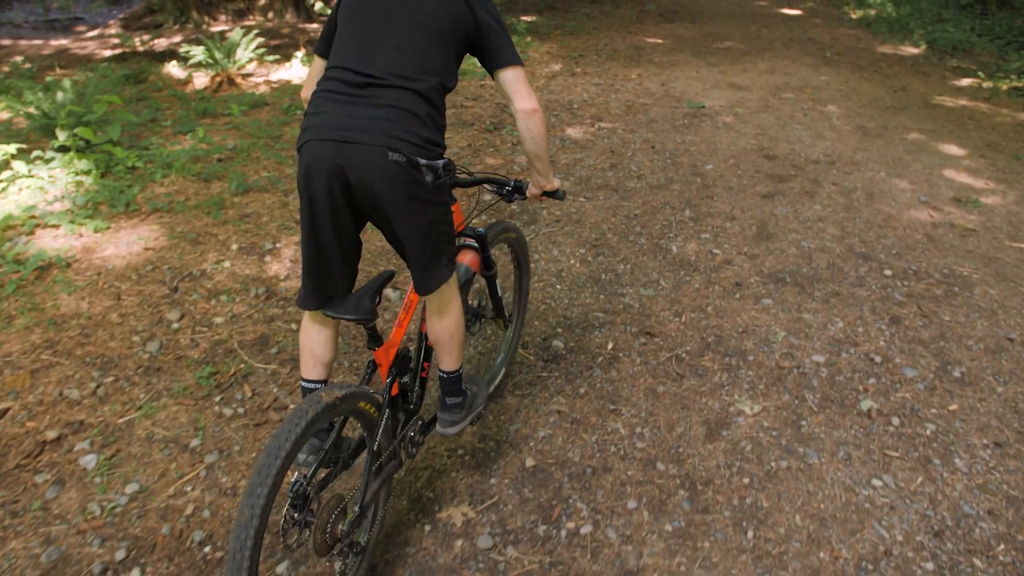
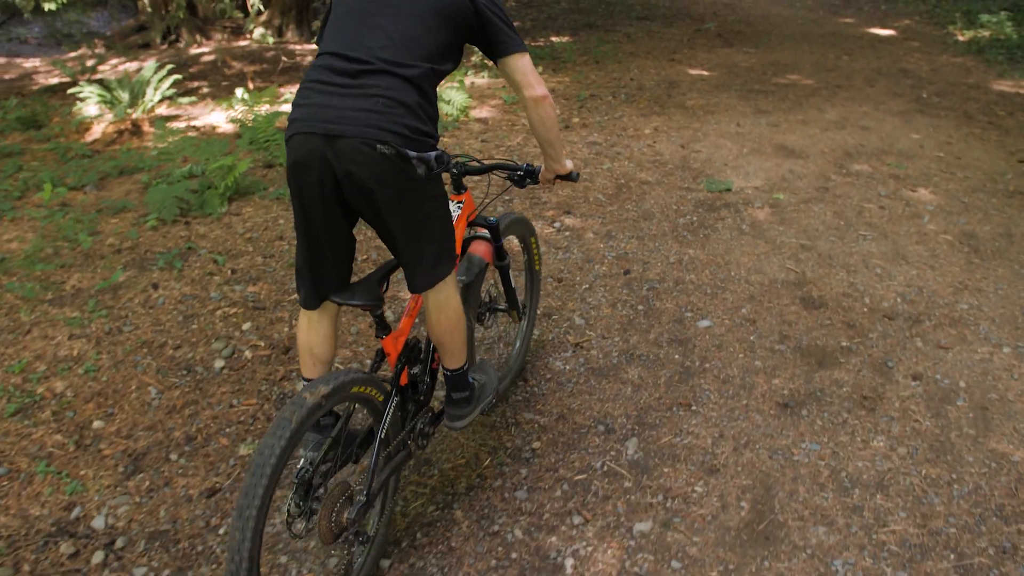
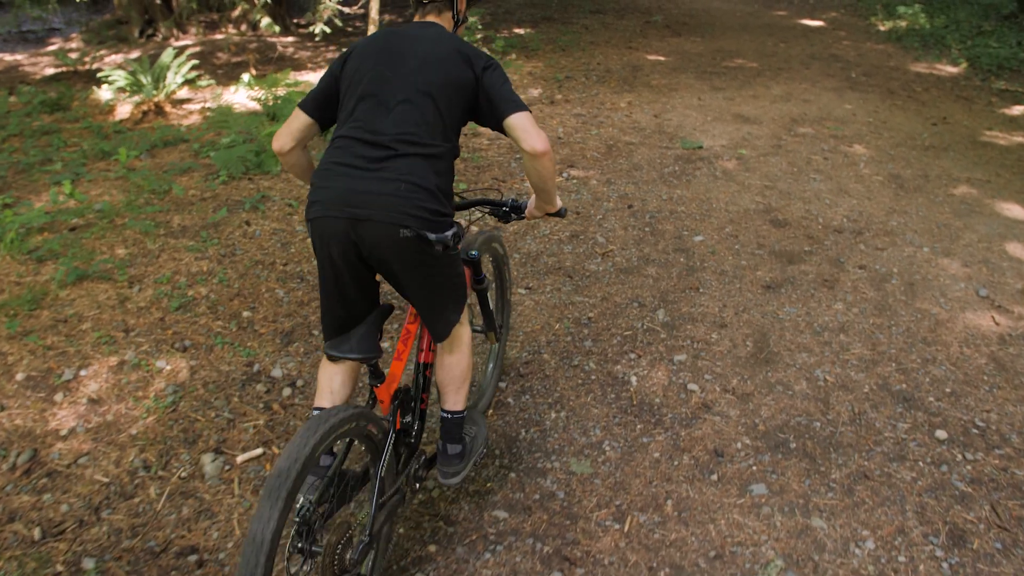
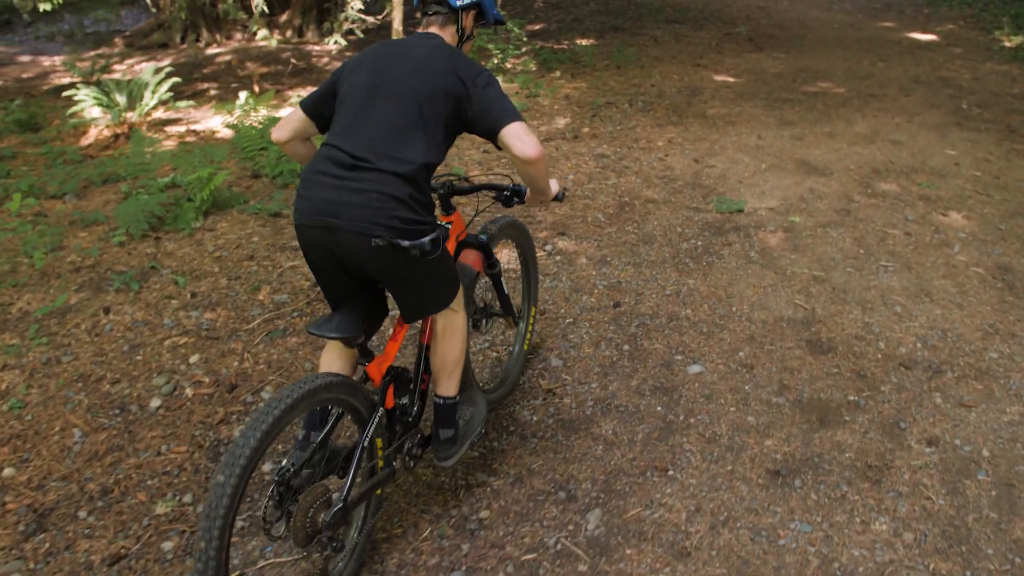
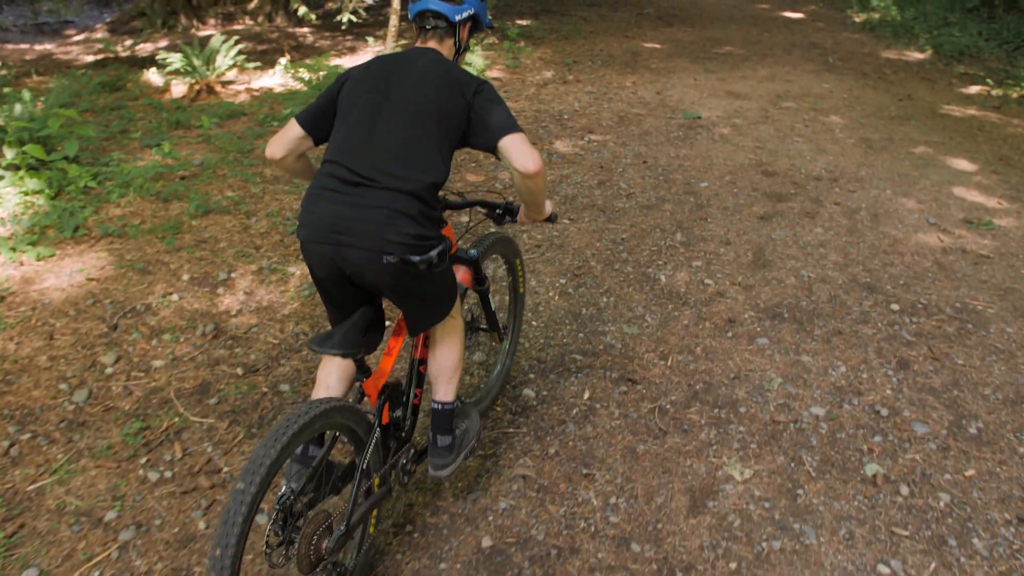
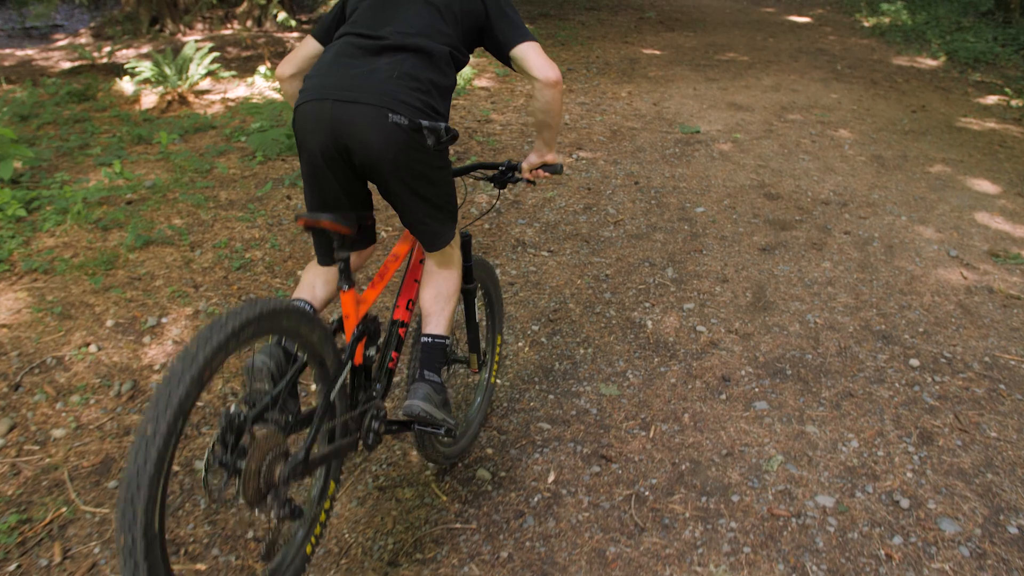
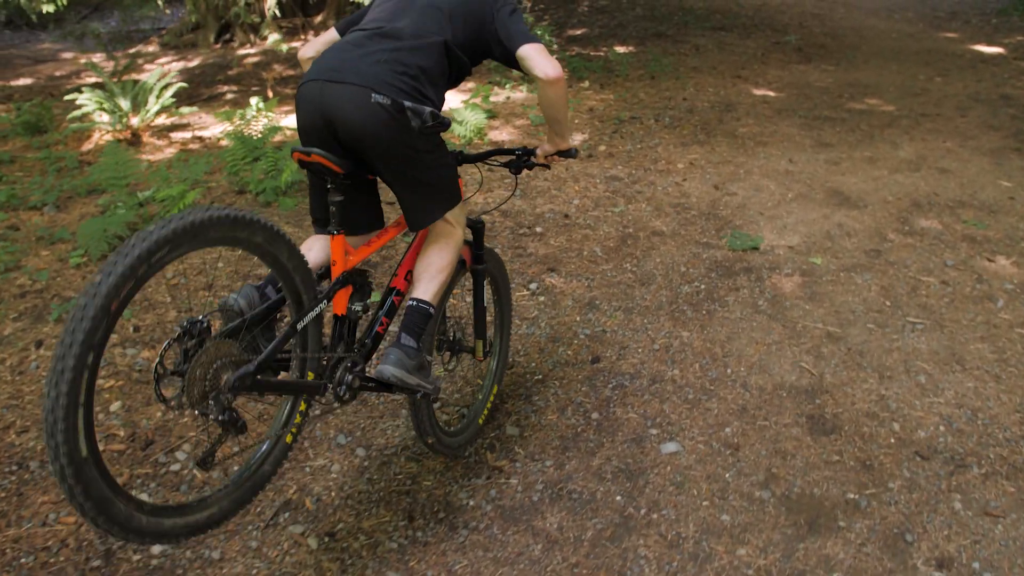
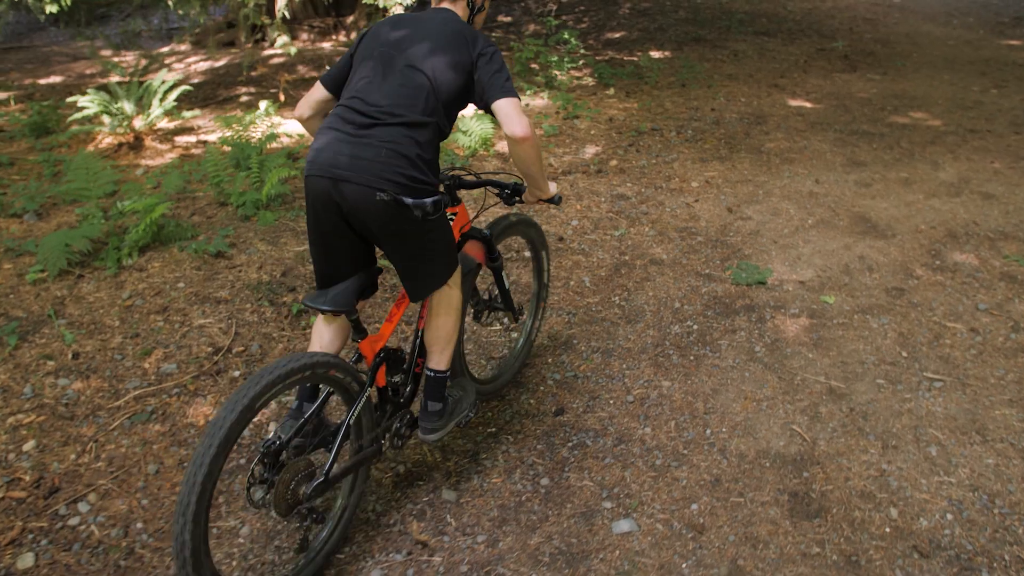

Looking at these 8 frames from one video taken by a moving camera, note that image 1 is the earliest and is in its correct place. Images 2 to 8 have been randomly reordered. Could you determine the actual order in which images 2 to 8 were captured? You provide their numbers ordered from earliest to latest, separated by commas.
5, 6, 3, 2, 4, 7, 8
